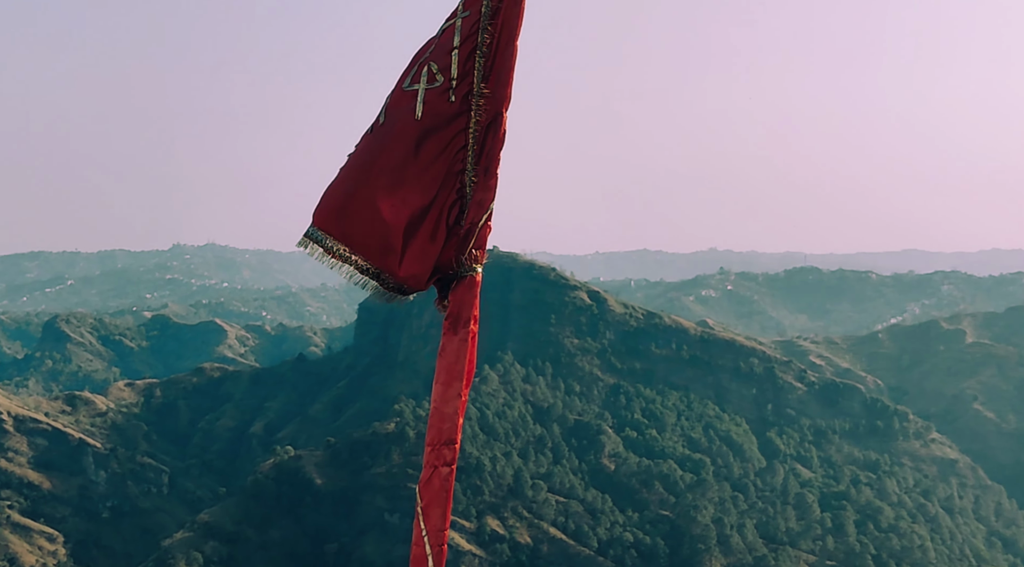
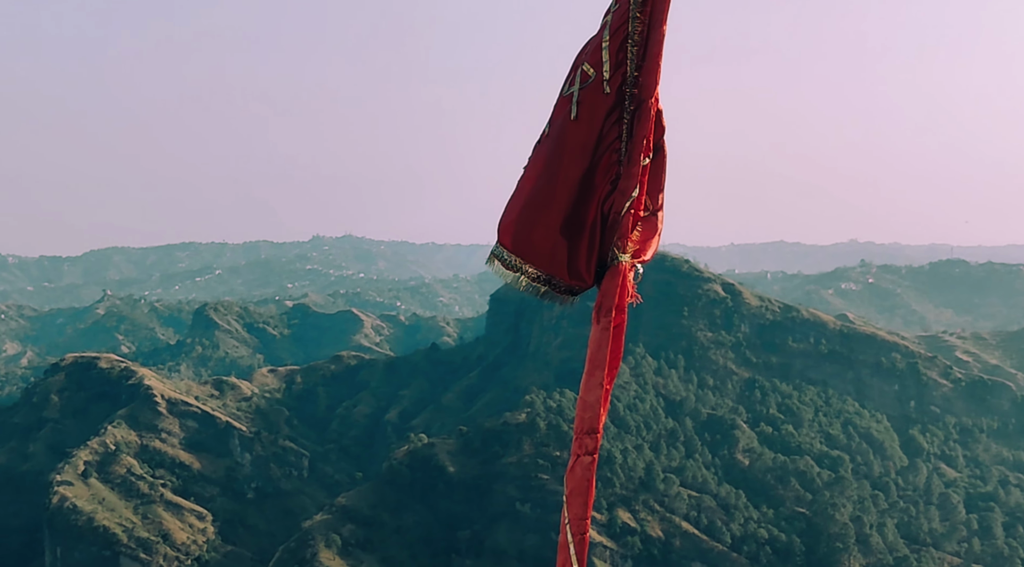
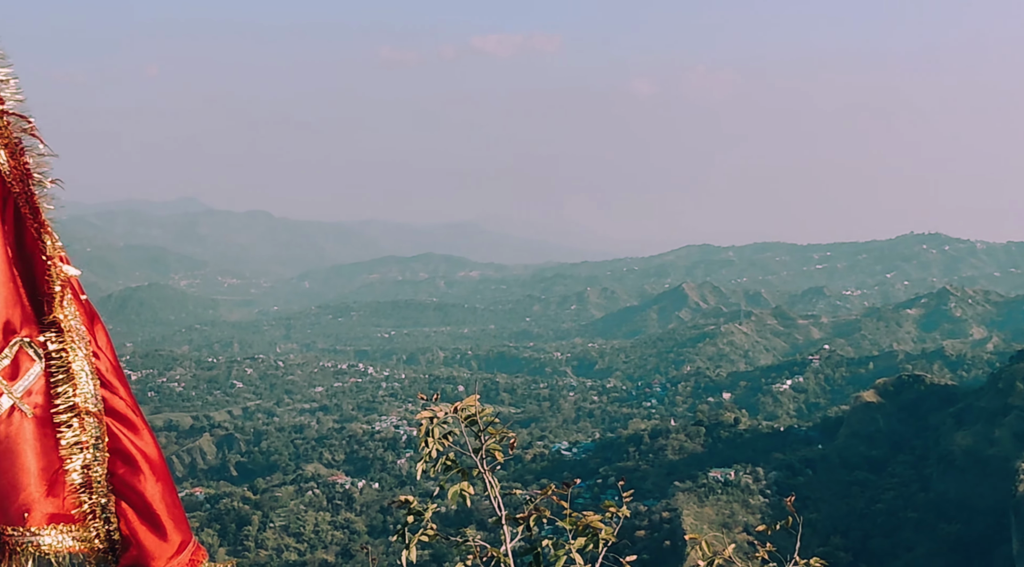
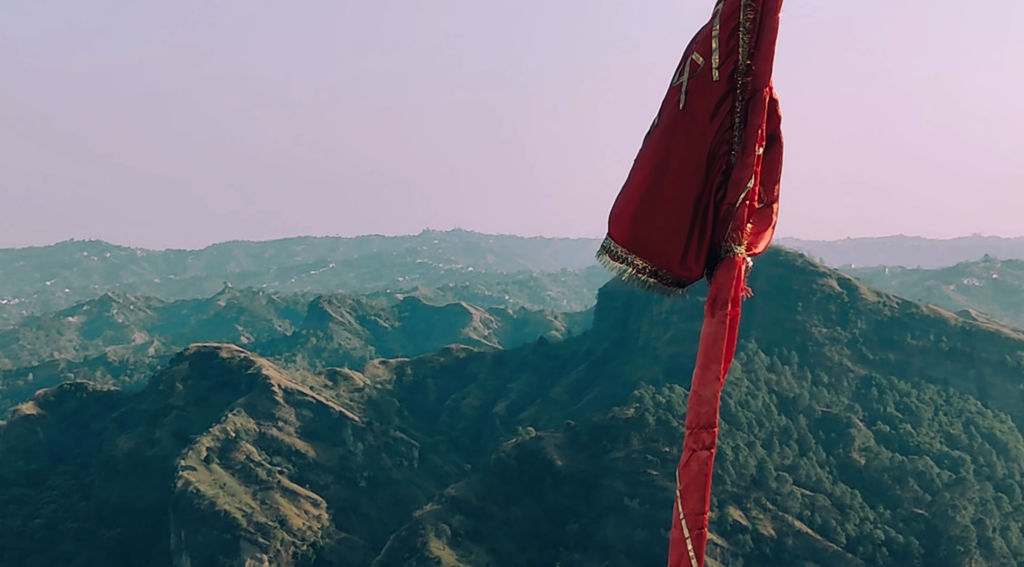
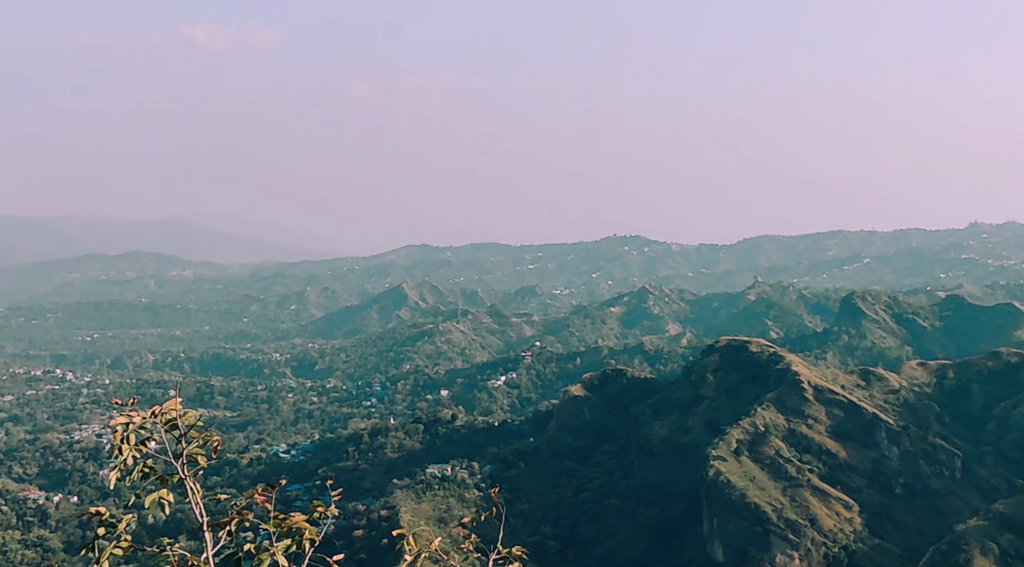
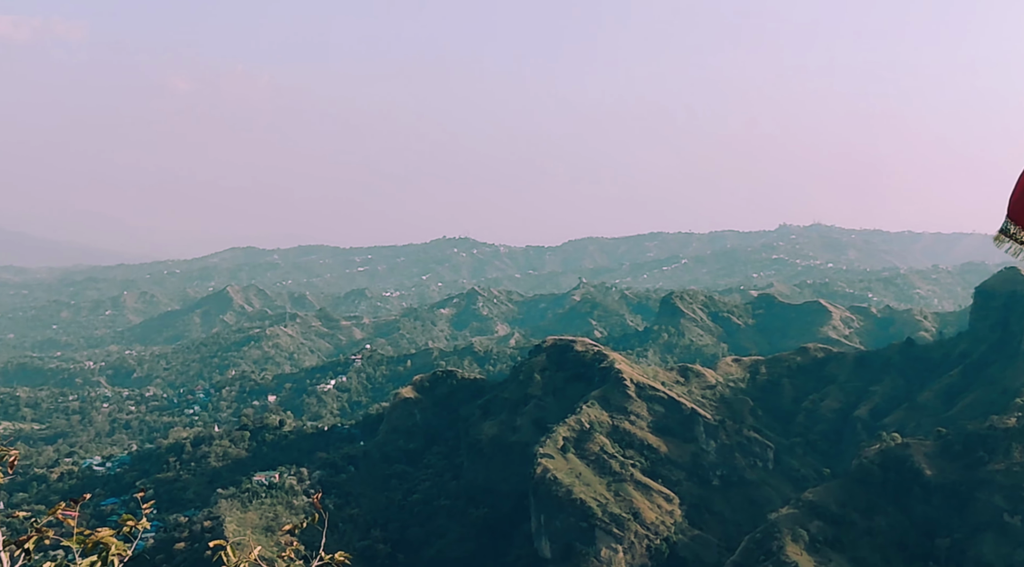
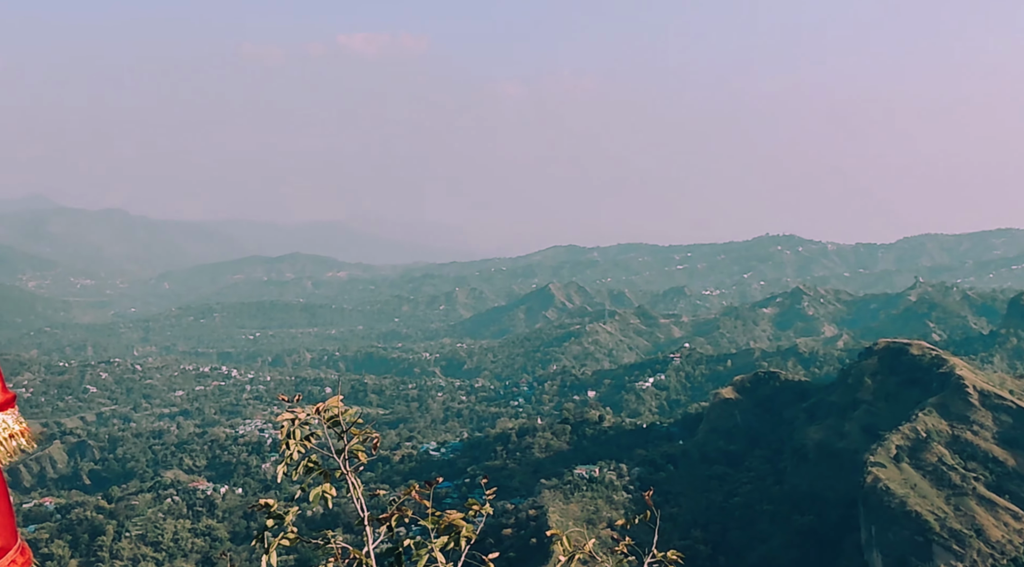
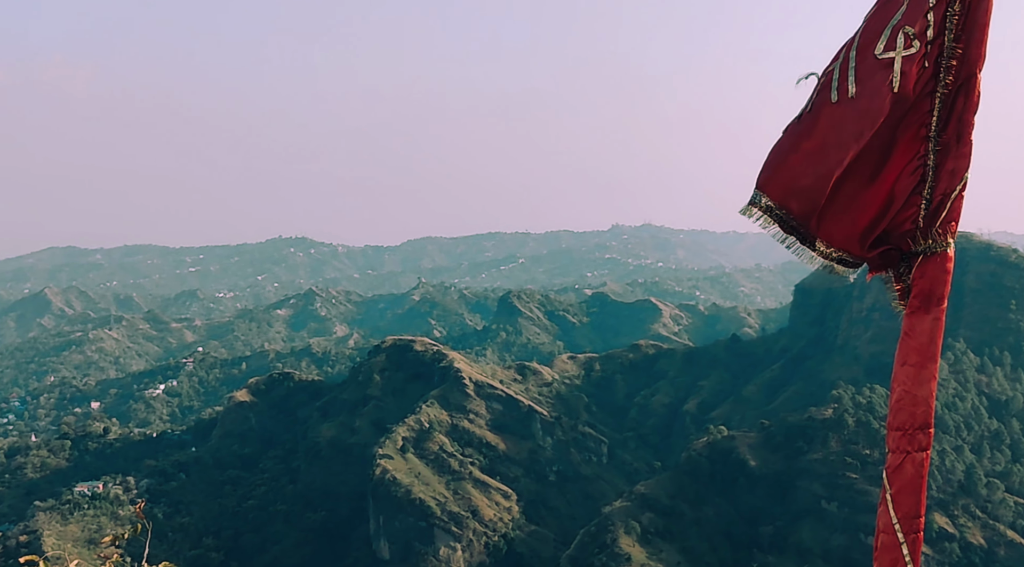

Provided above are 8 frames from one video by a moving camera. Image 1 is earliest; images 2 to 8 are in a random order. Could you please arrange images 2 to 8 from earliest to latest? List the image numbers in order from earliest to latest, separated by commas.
2, 4, 8, 6, 5, 7, 3
